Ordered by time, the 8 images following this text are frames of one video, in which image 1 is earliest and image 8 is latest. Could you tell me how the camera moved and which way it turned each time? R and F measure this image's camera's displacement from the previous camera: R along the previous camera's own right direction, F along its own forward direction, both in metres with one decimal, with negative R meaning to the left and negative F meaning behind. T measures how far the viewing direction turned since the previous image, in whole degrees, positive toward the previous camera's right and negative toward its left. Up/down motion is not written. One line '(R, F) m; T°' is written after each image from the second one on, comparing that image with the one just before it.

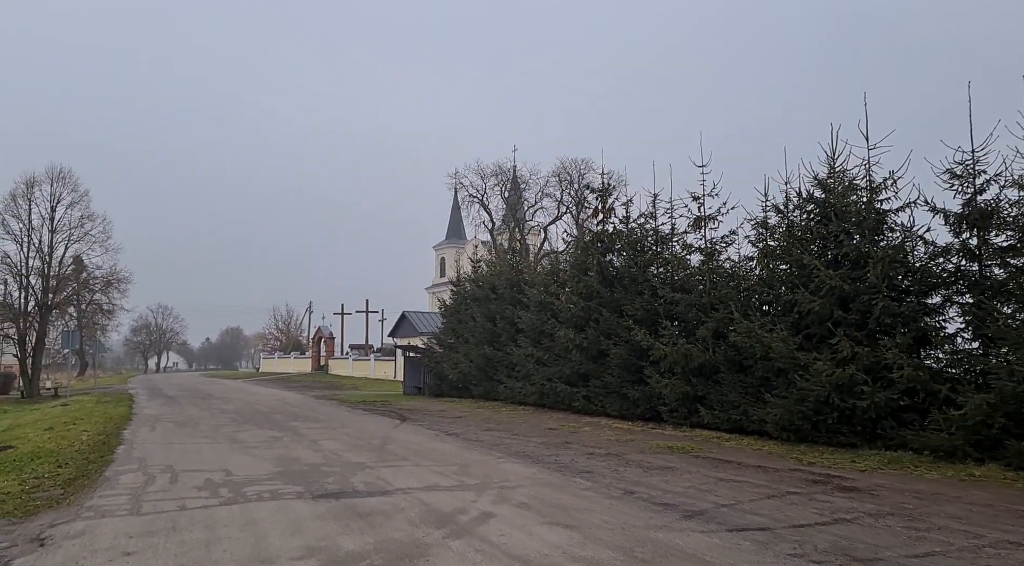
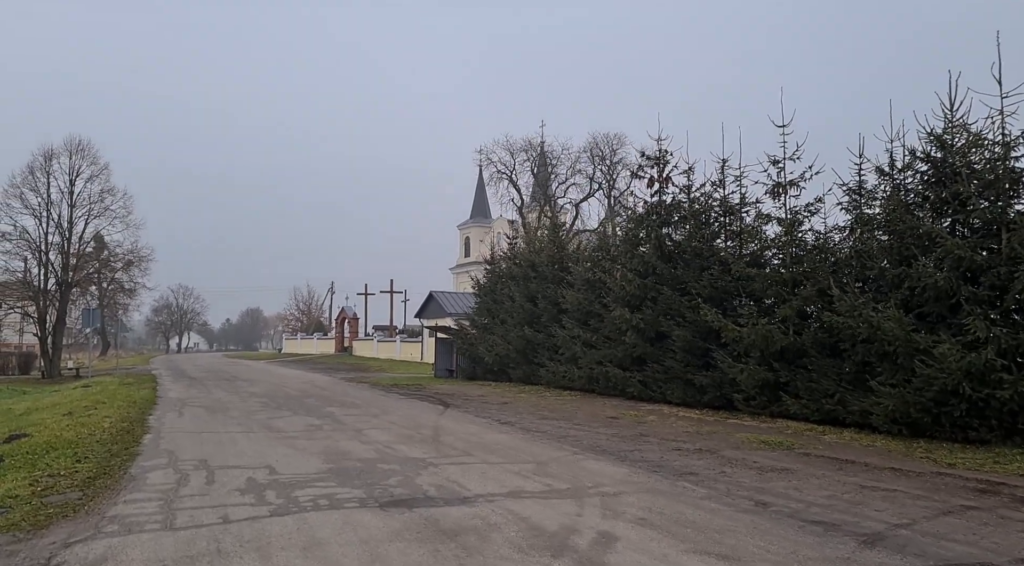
(-0.8, +1.4) m; -1°
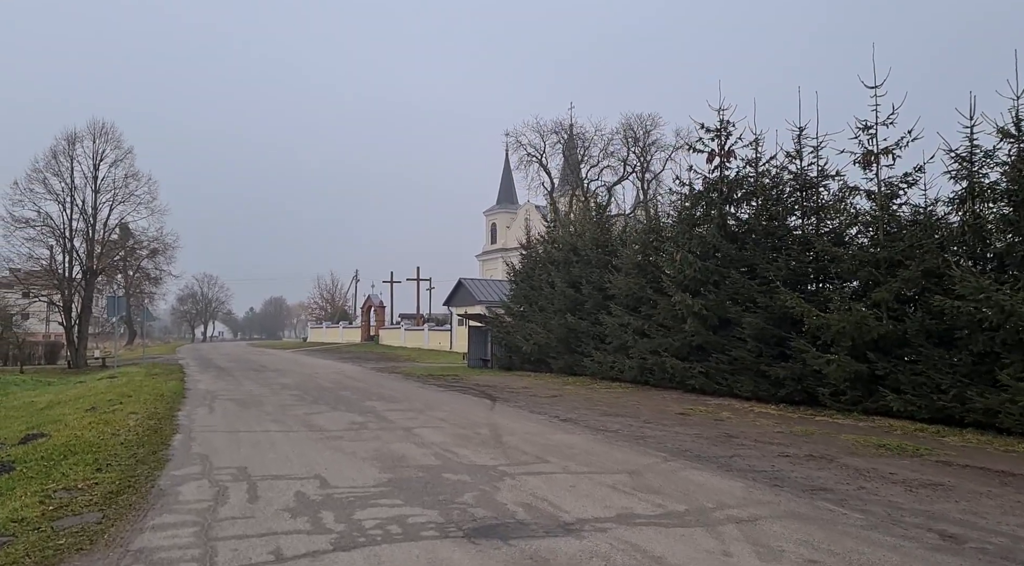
(-0.7, +1.3) m; -2°
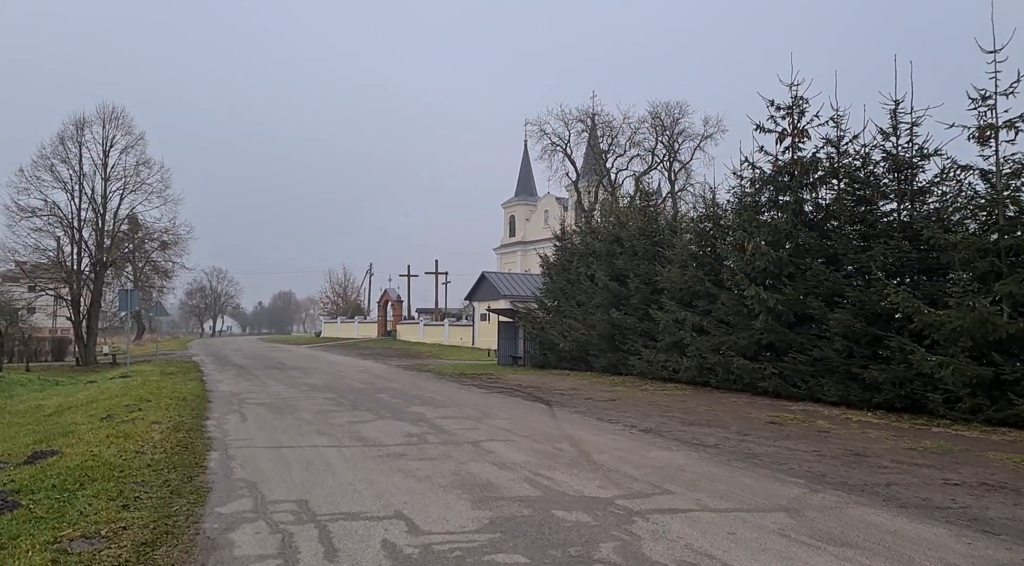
(-1.0, +1.5) m; -1°
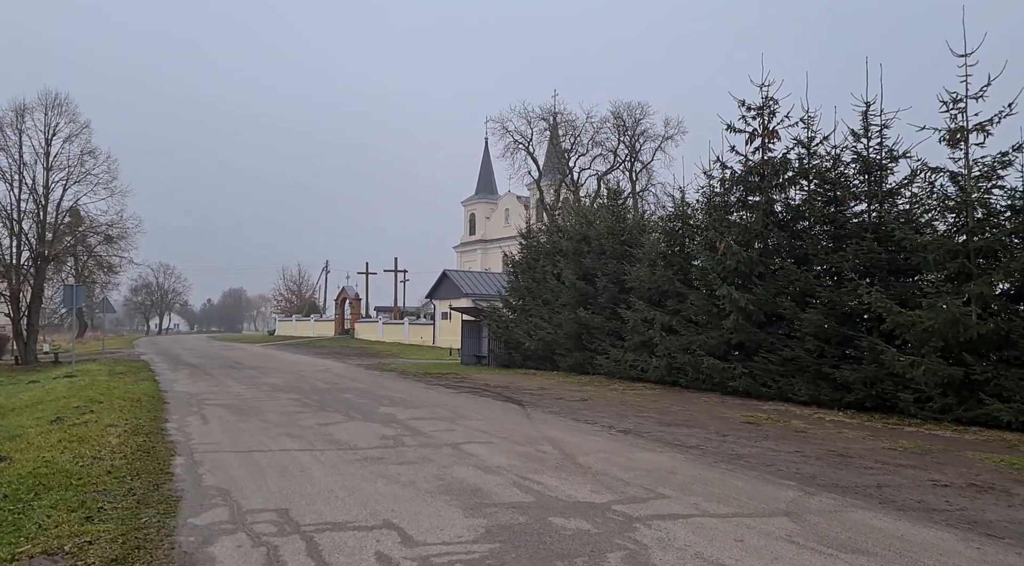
(-0.3, +0.3) m; +3°
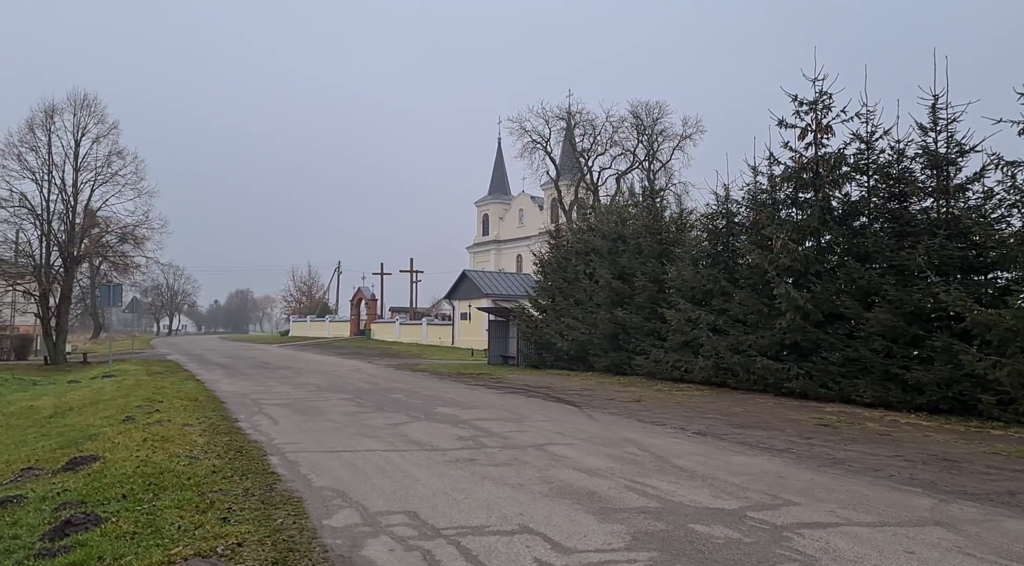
(-1.0, +0.3) m; 0°
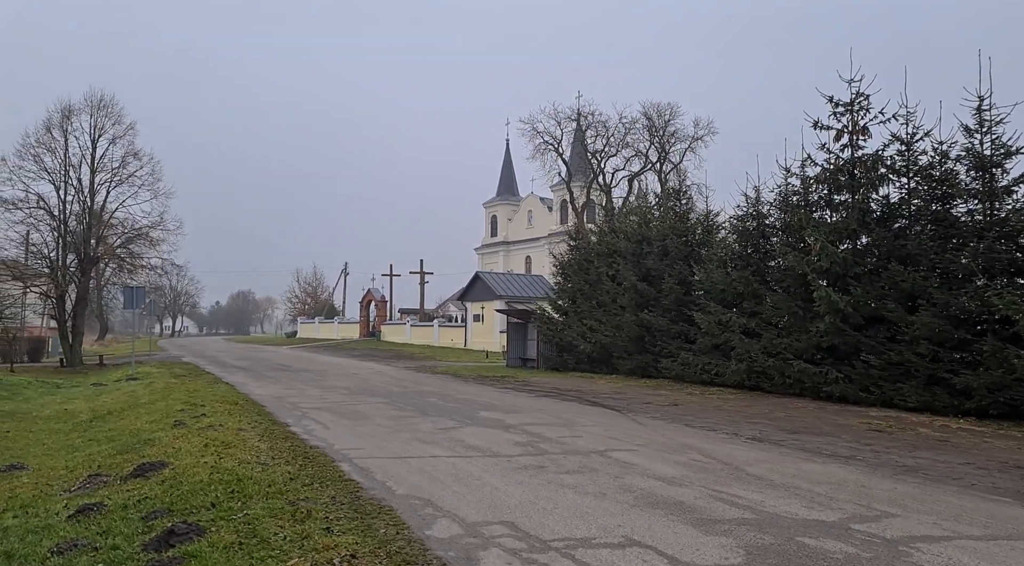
(-0.7, +0.1) m; 0°
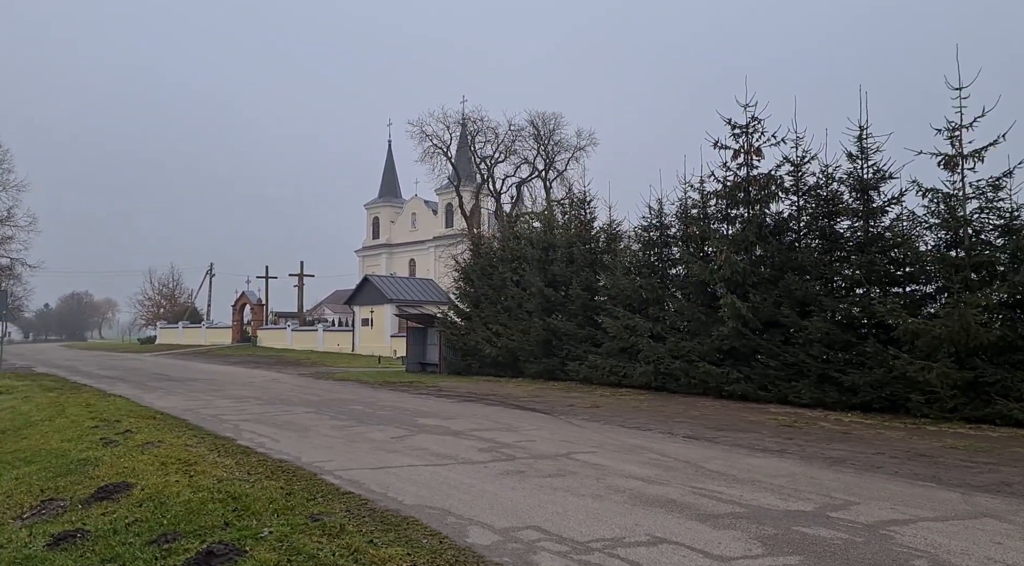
(-1.2, -0.2) m; +10°
